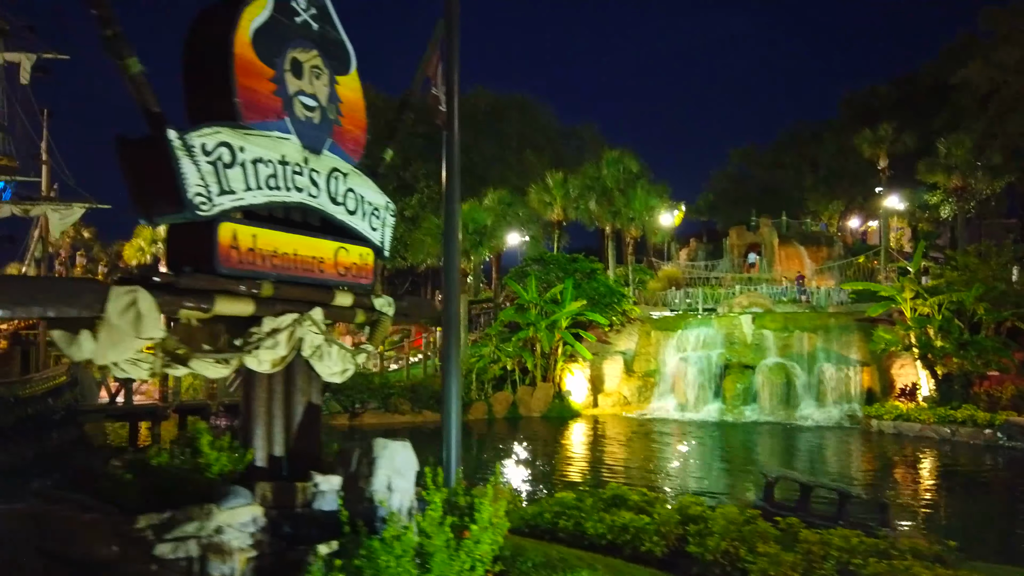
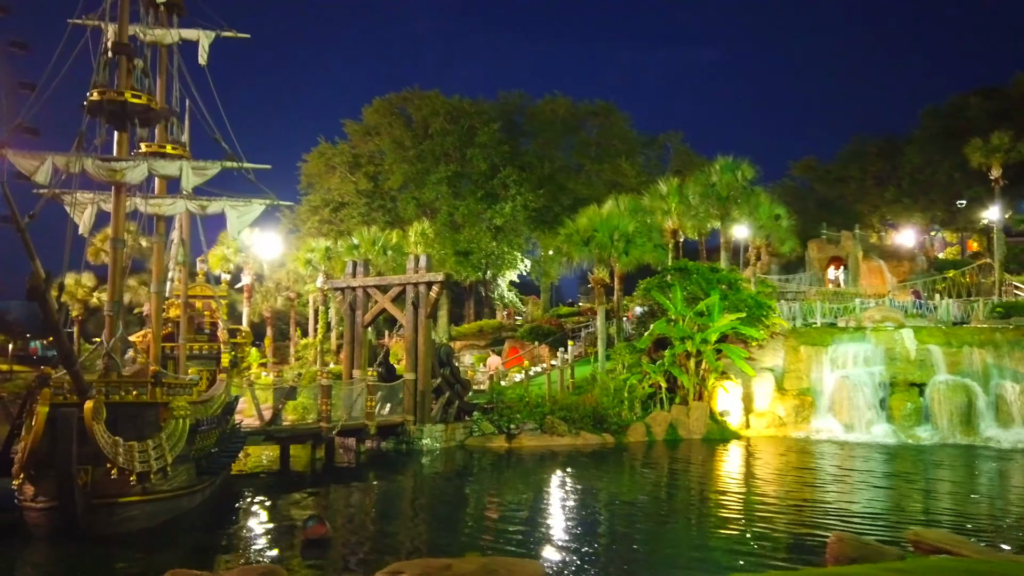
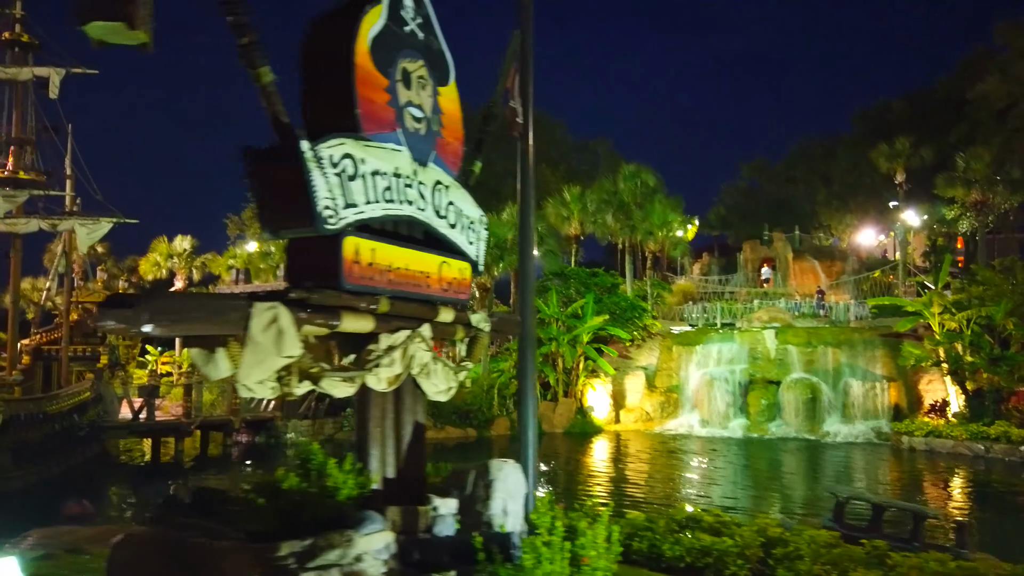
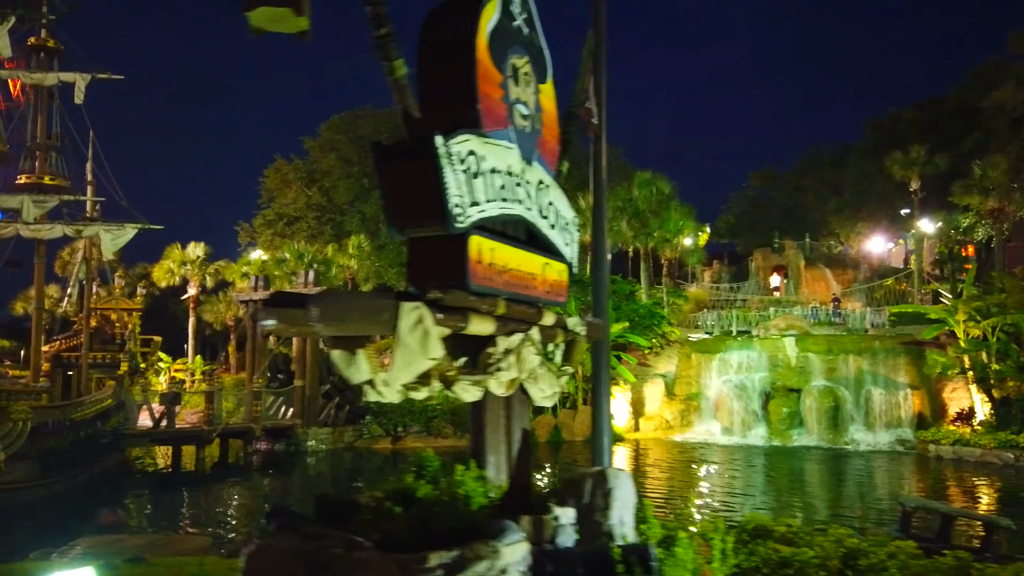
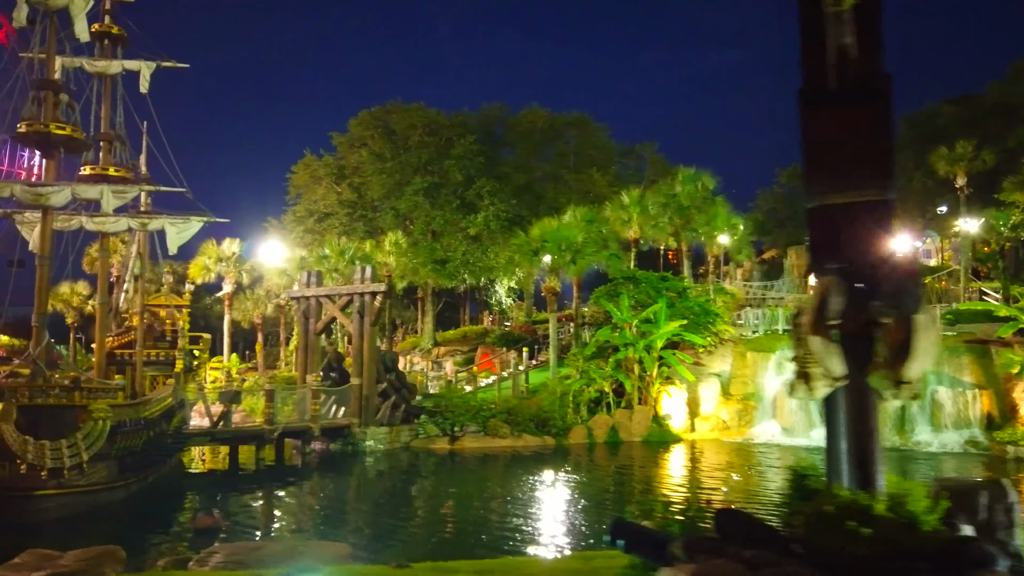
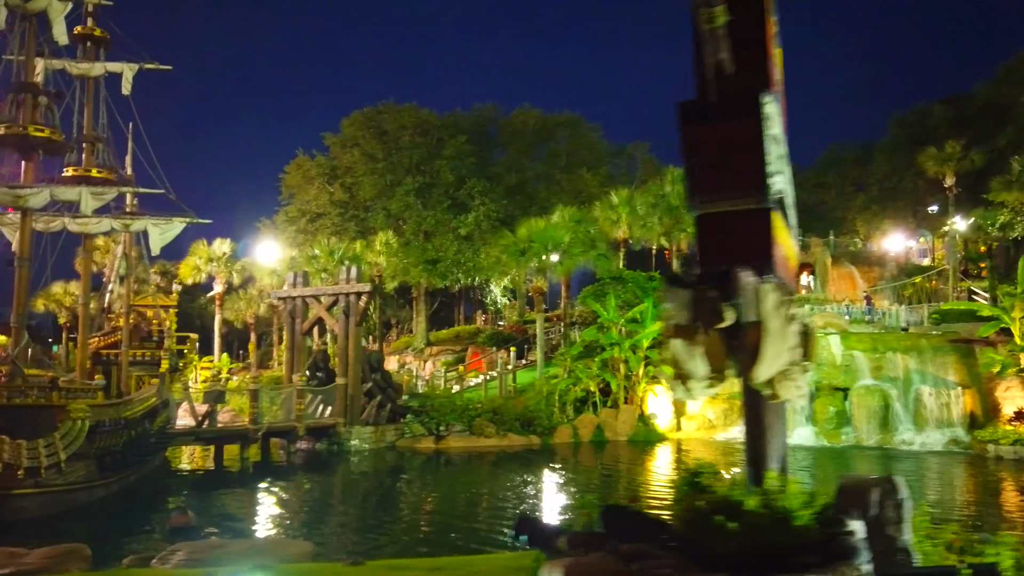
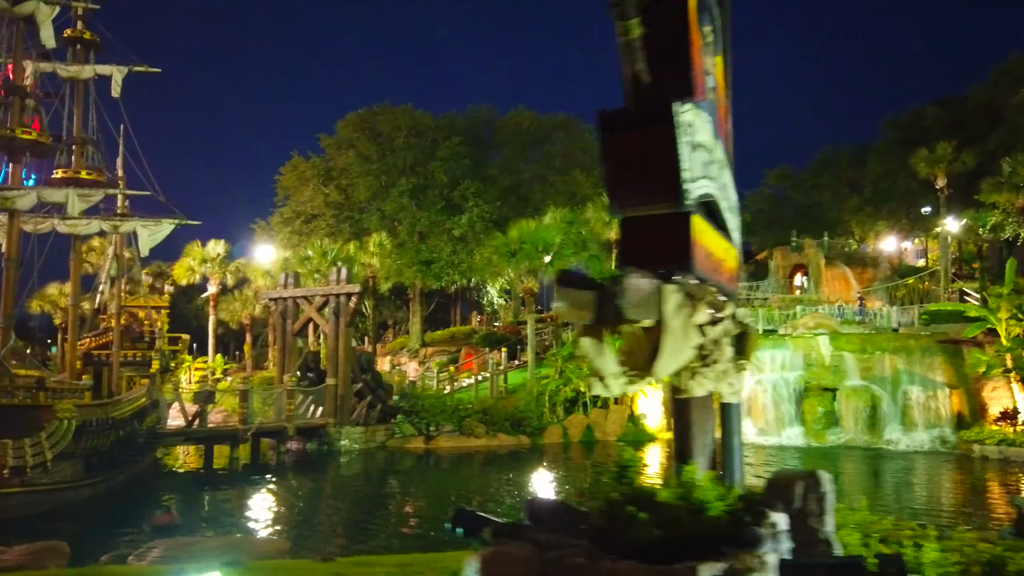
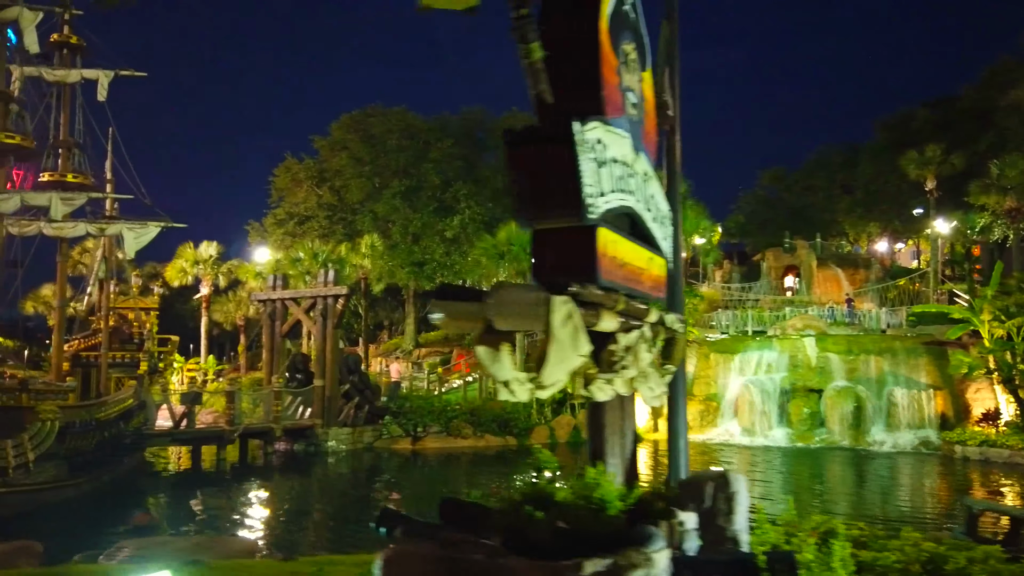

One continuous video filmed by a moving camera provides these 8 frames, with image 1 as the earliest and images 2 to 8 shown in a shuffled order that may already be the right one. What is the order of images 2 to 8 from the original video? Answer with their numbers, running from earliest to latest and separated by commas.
3, 4, 8, 7, 6, 5, 2
